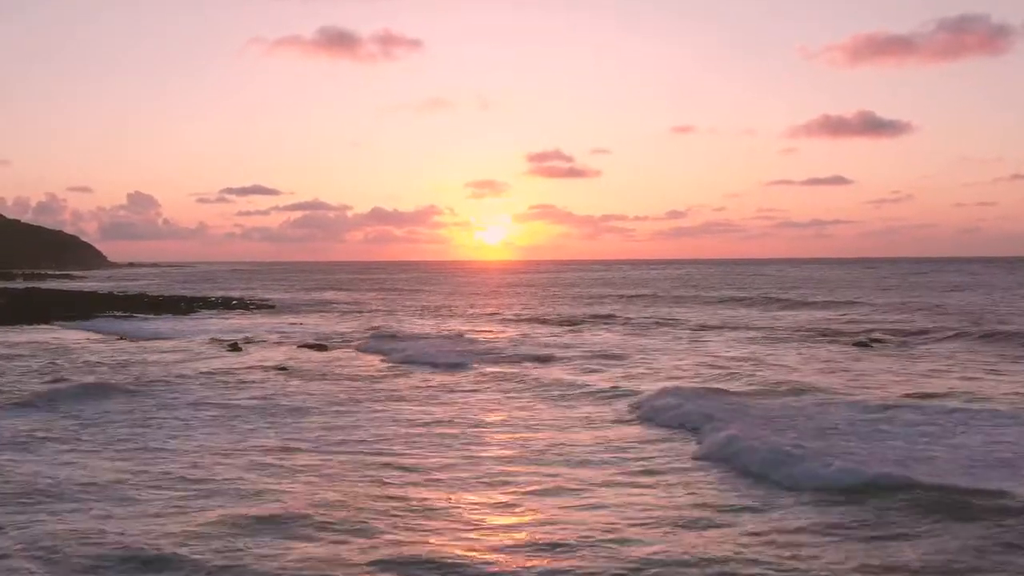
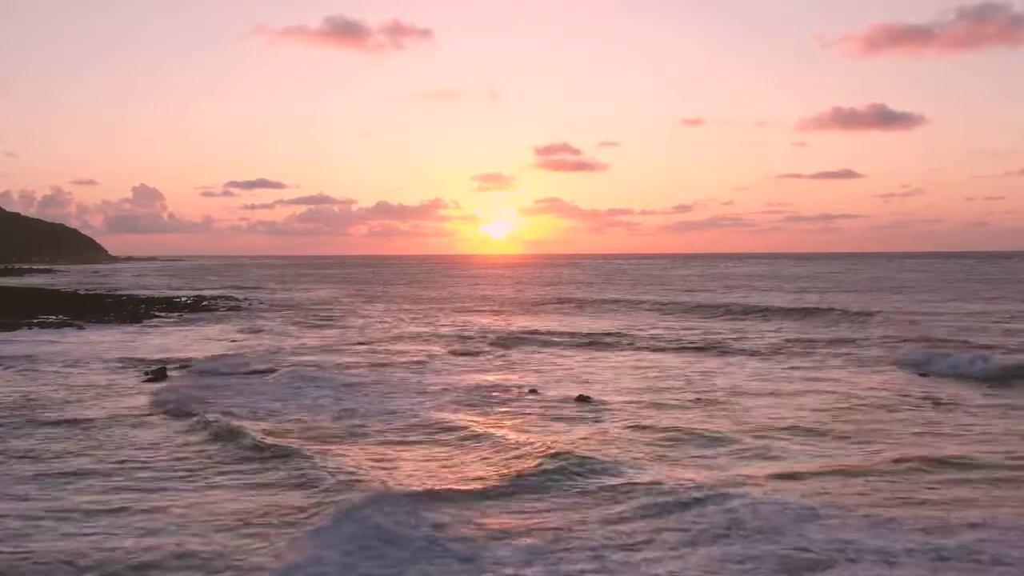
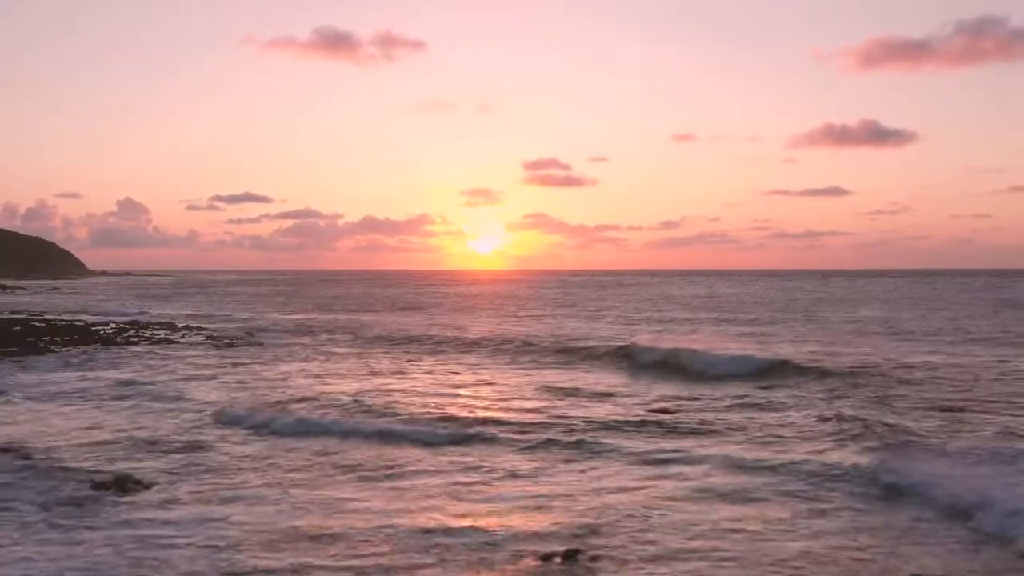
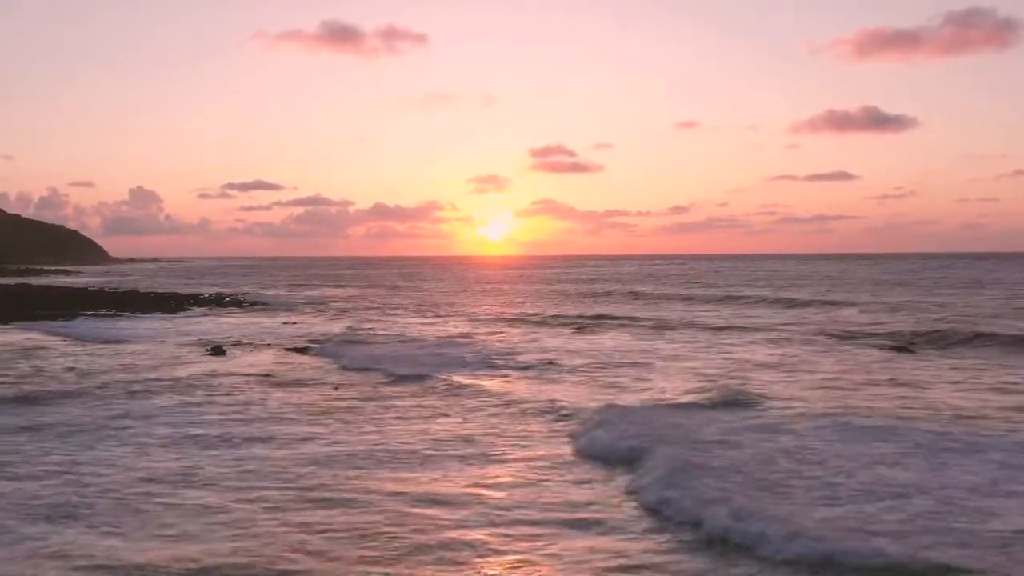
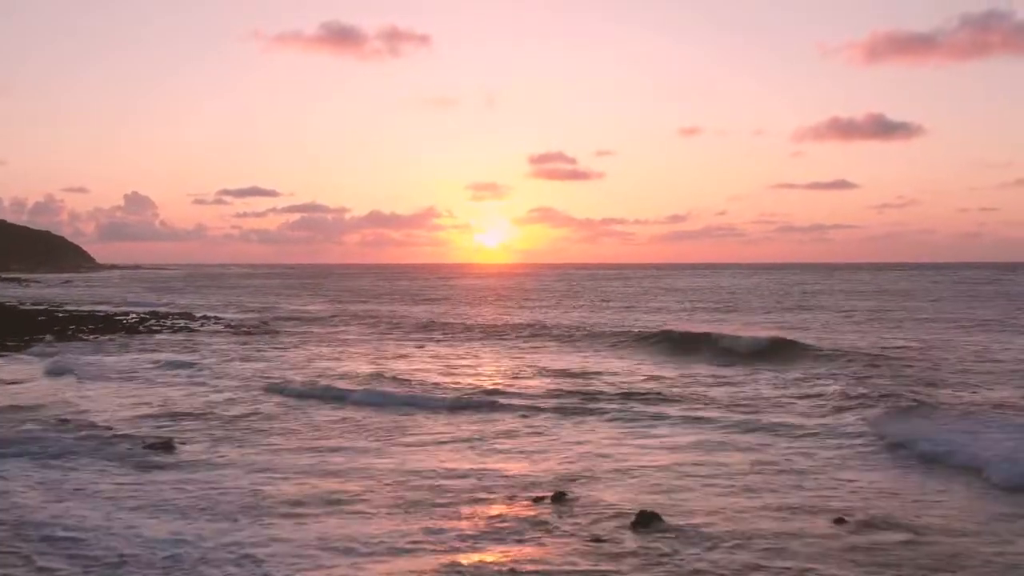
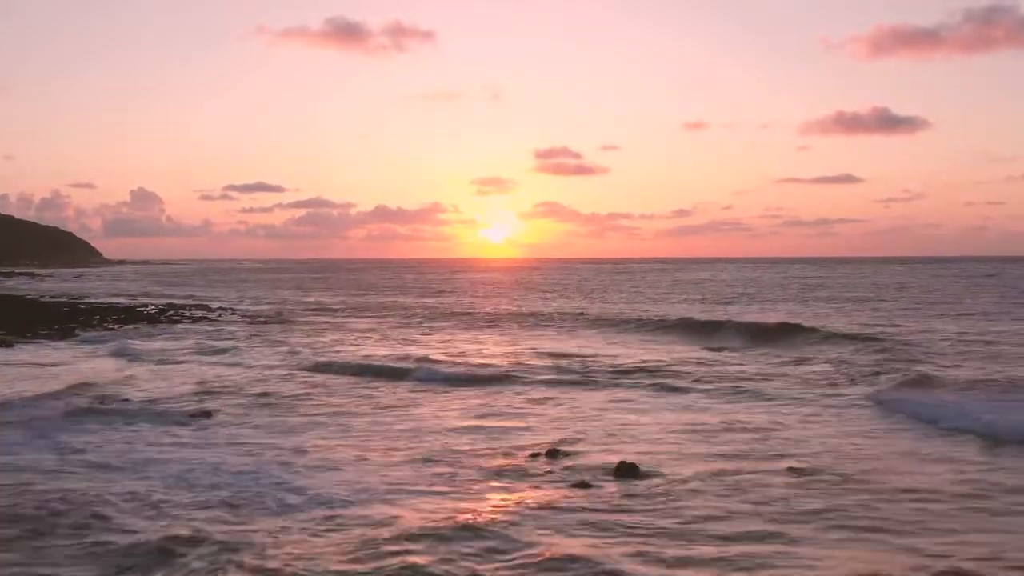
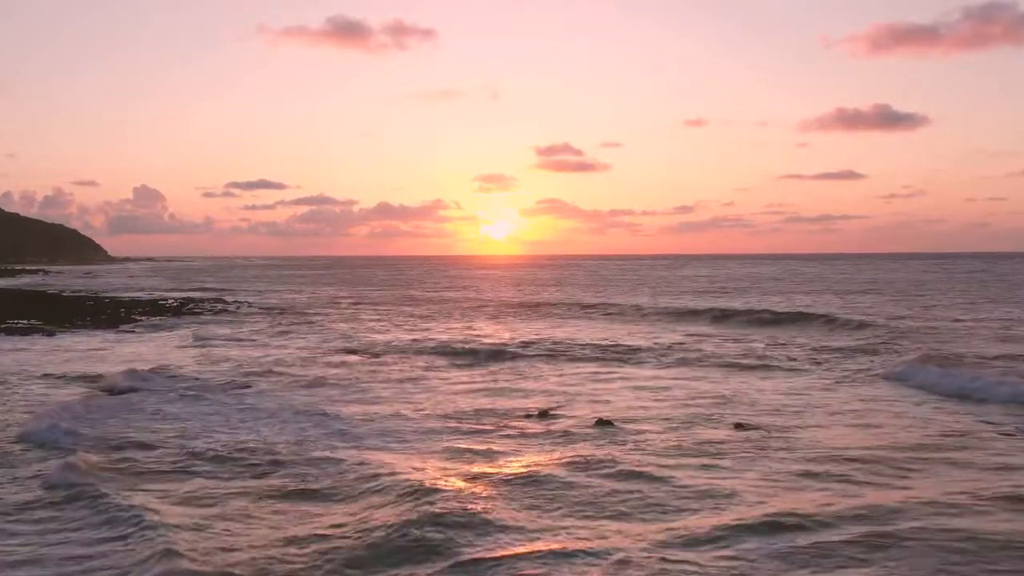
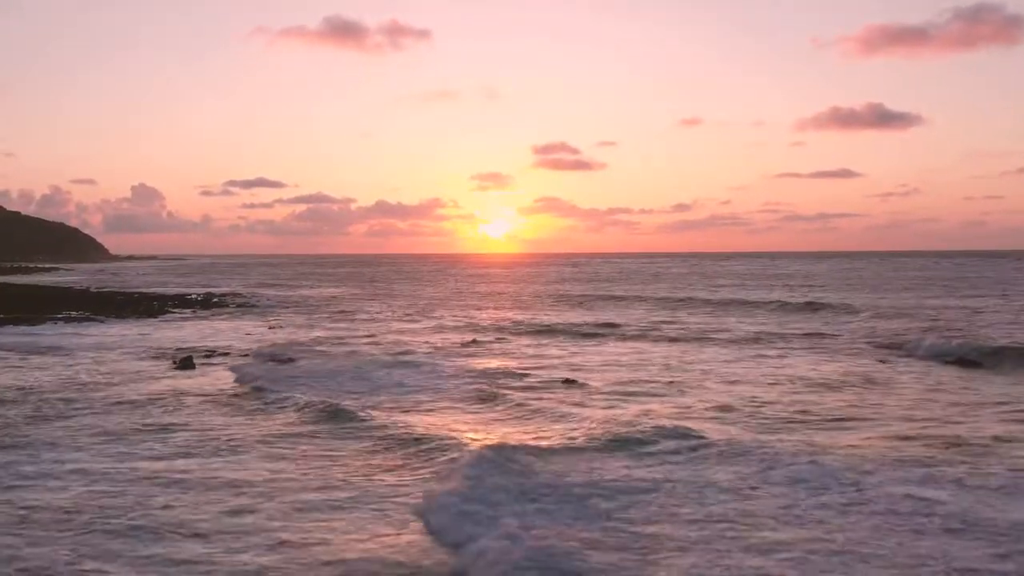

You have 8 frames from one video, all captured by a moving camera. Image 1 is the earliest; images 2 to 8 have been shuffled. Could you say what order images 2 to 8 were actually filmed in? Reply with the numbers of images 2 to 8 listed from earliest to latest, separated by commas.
4, 8, 2, 7, 6, 5, 3
